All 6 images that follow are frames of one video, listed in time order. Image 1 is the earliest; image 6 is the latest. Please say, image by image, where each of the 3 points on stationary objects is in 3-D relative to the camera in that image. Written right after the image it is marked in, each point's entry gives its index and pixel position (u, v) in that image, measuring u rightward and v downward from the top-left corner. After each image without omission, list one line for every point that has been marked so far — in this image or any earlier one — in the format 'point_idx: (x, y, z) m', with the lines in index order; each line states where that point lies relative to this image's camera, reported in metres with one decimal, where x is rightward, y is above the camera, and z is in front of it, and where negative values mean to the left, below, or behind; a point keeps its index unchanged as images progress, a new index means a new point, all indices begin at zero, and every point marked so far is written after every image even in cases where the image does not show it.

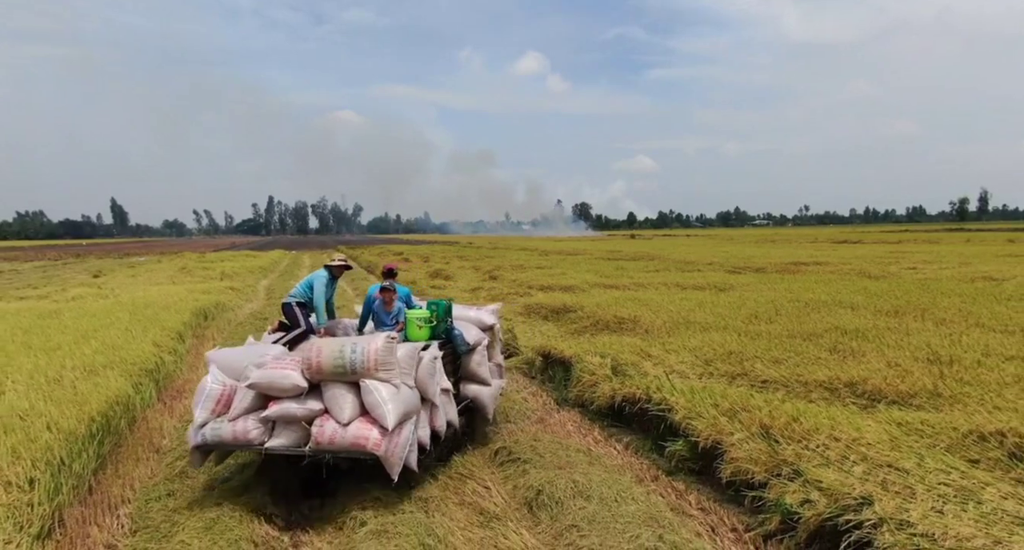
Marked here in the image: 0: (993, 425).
0: (+3.6, -1.1, +4.7) m
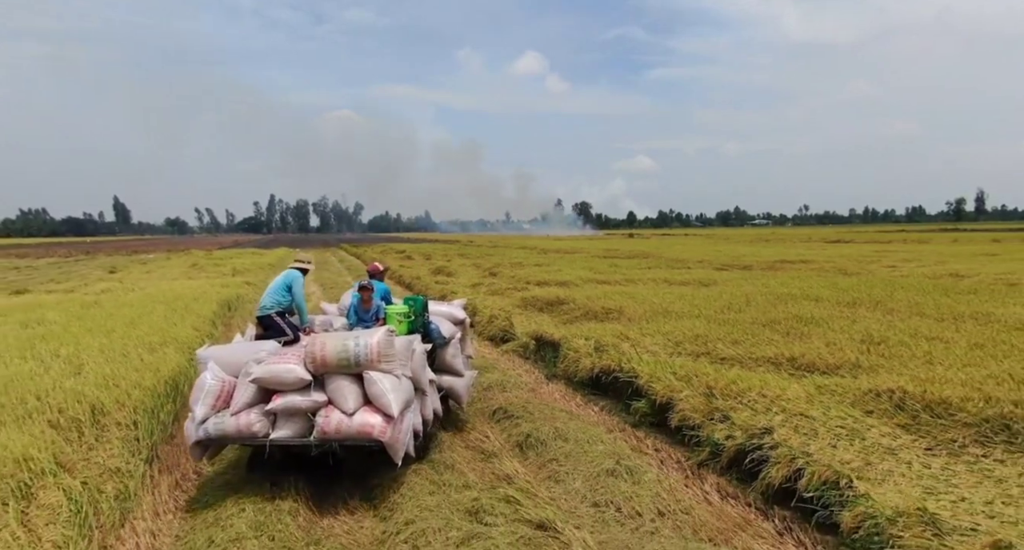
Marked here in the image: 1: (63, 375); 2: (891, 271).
0: (+3.6, -1.1, +5.9) m
1: (-4.7, -1.1, +6.6) m
2: (+12.0, +0.1, +19.4) m
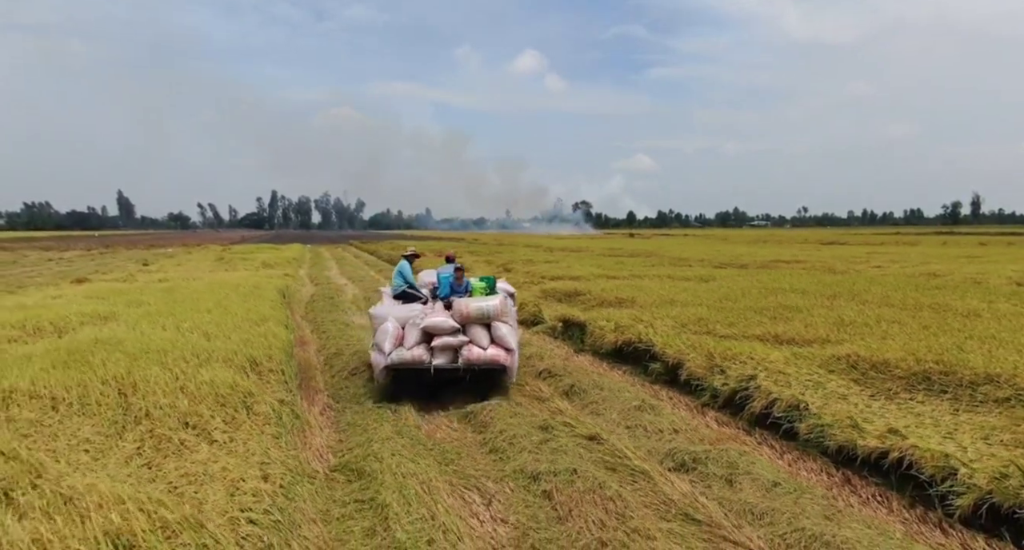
0: (+4.1, -1.0, +7.6) m
1: (-4.2, -0.9, +8.4) m
2: (+12.6, +0.2, +21.2) m
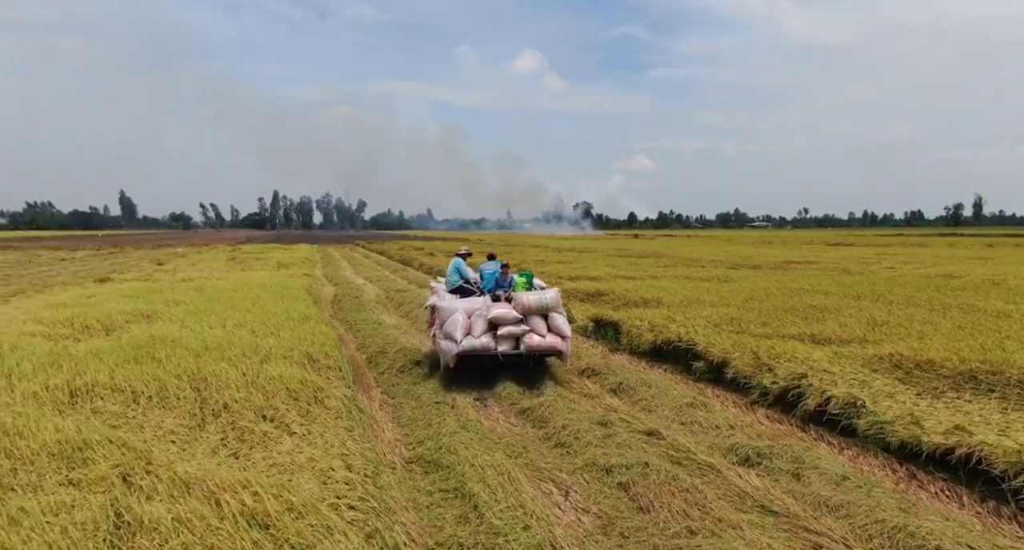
0: (+4.8, -1.0, +7.8) m
1: (-3.6, -0.9, +8.5) m
2: (+13.2, +0.1, +21.4) m
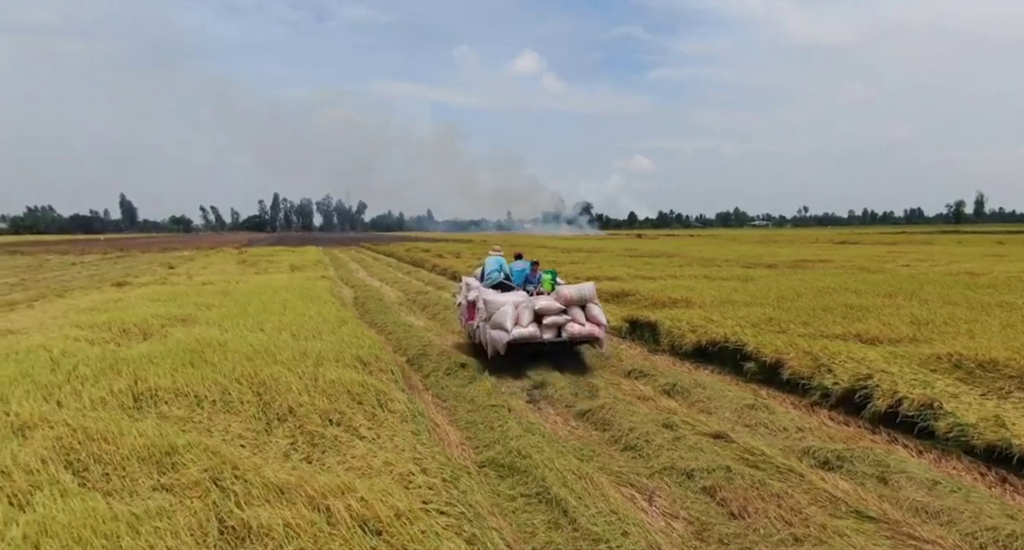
0: (+5.4, -0.9, +7.7) m
1: (-2.9, -0.9, +8.4) m
2: (+13.8, +0.2, +21.3) m
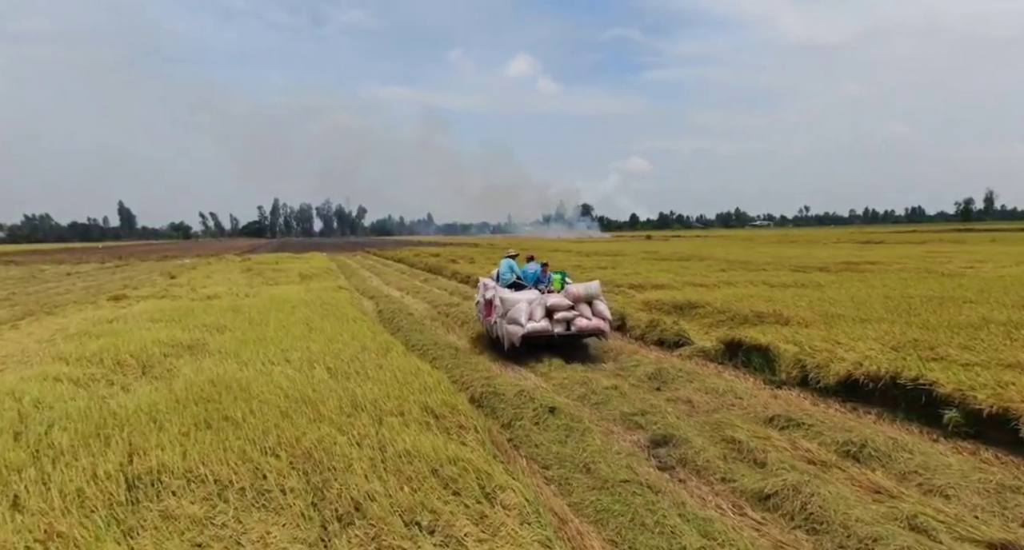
0: (+6.6, -1.1, +5.7) m
1: (-1.8, -1.2, +6.4) m
2: (+15.0, +0.1, +19.3) m
